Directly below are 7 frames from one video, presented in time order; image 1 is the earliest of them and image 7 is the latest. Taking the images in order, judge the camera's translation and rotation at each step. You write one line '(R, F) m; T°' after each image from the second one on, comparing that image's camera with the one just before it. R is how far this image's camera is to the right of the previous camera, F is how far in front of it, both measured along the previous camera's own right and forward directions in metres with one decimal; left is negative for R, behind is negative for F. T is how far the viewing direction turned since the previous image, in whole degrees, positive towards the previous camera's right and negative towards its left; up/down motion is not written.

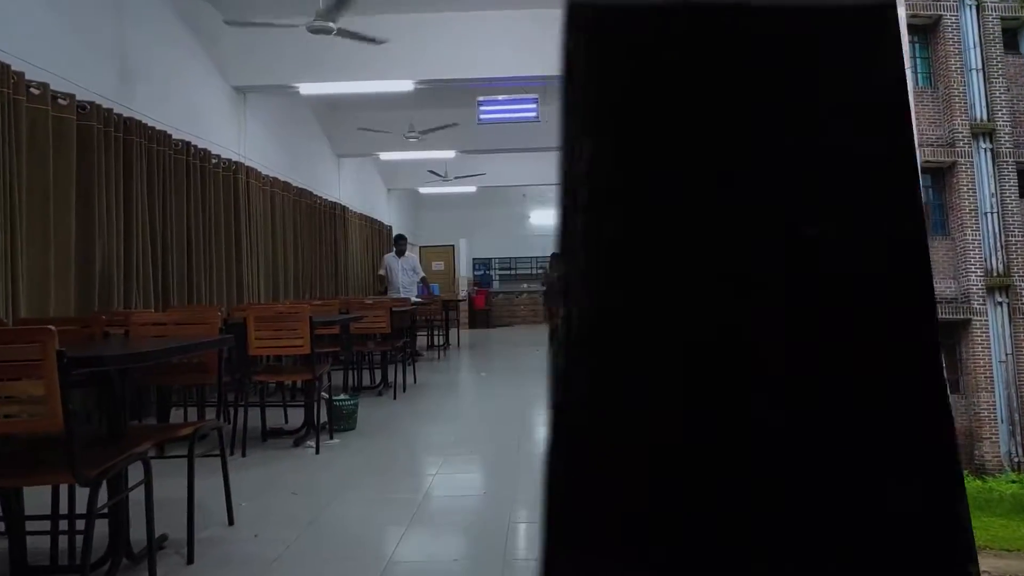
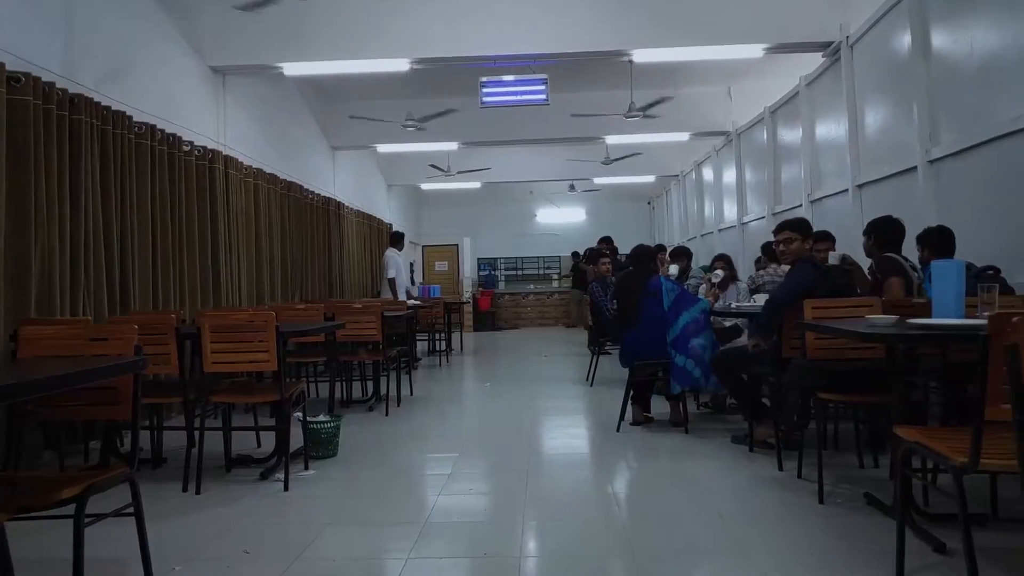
(0.0, +0.6) m; 0°
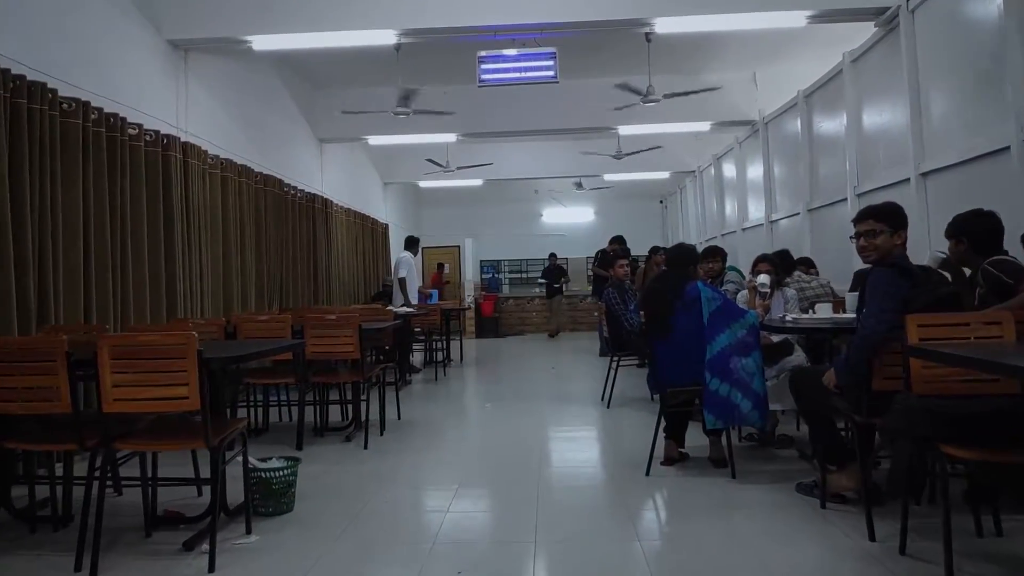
(0.0, +0.7) m; 0°
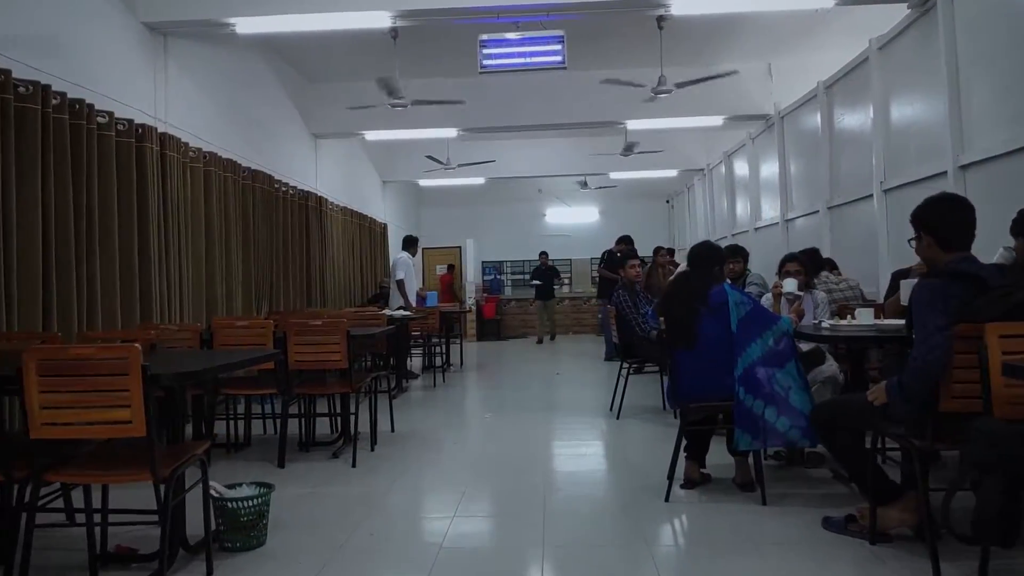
(0.0, +0.3) m; 0°
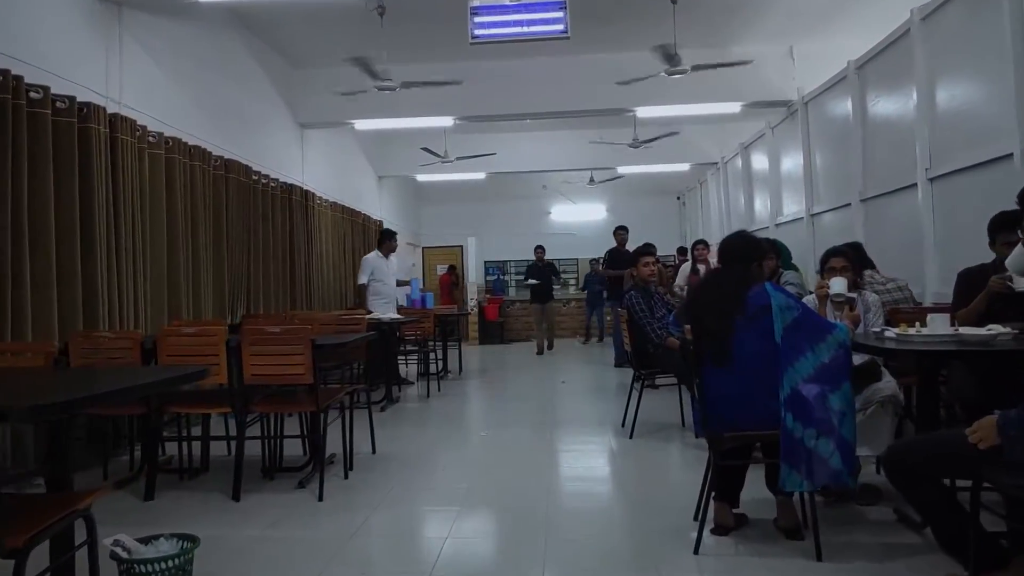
(0.0, +0.5) m; 0°
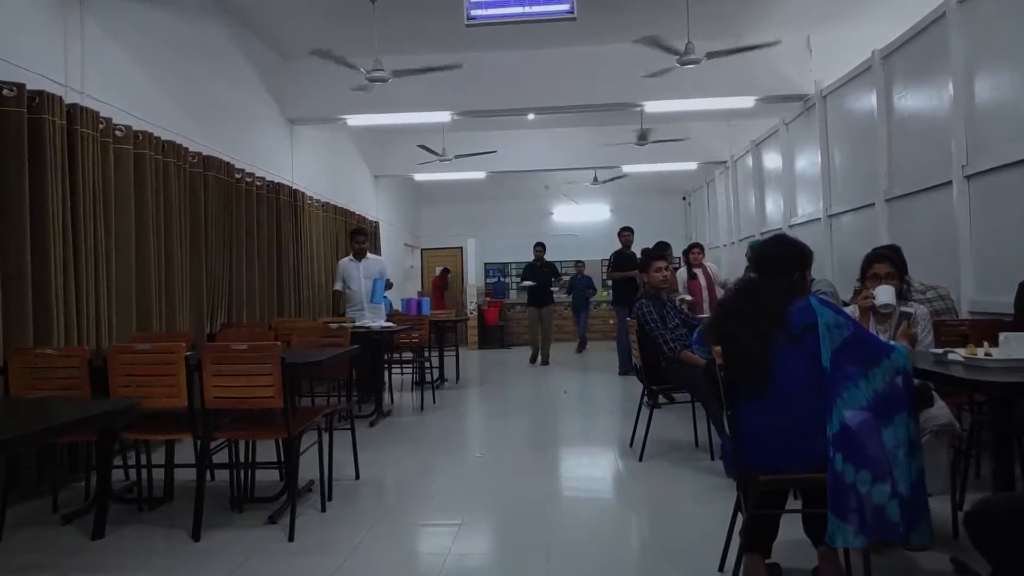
(0.0, +0.4) m; 0°
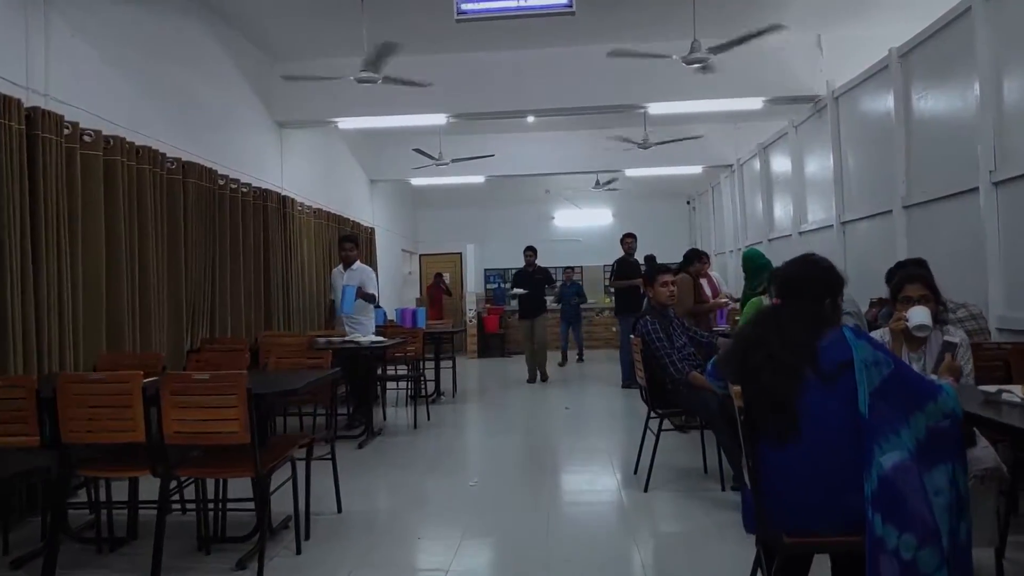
(0.0, +0.3) m; 0°
